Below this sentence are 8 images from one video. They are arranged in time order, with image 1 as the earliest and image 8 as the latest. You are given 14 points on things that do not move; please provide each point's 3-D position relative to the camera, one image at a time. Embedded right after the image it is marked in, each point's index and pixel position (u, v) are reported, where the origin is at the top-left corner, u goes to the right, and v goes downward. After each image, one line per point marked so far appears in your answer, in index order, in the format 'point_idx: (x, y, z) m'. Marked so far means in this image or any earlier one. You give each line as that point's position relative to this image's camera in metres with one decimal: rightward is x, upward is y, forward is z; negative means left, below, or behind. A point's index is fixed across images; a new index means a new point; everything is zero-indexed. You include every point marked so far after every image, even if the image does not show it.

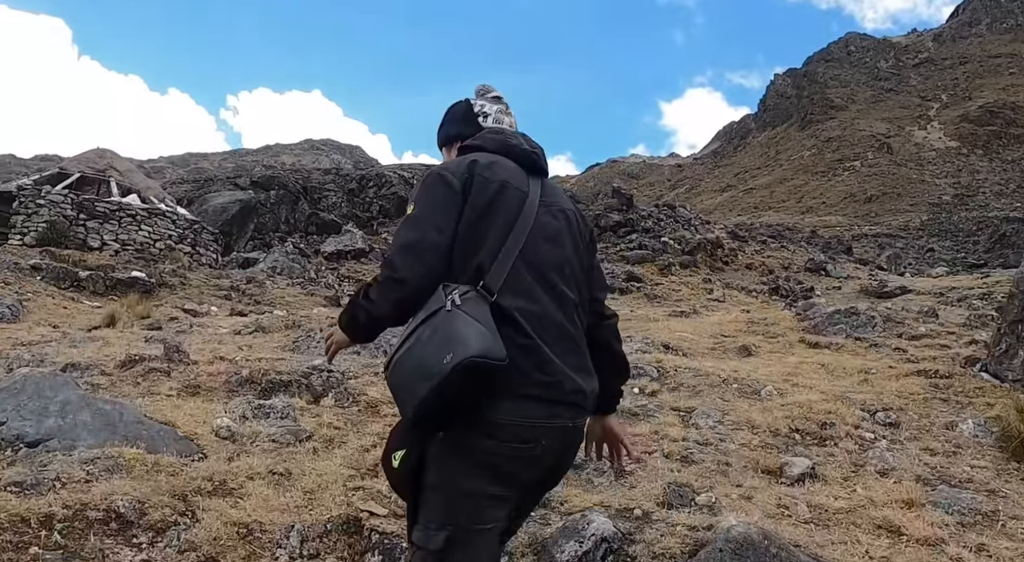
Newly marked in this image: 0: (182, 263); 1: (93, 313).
0: (-6.1, +0.3, +13.7) m
1: (-5.7, -0.4, +10.1) m
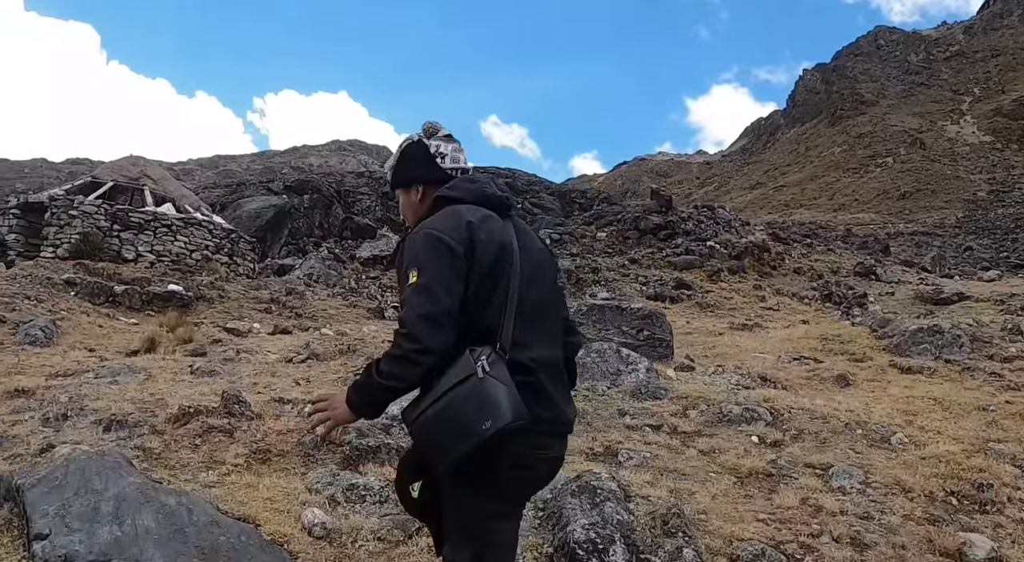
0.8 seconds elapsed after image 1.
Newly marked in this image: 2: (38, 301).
0: (-5.1, +0.1, +13.1) m
1: (-4.8, -0.6, +9.5) m
2: (-6.2, -0.3, +9.7) m
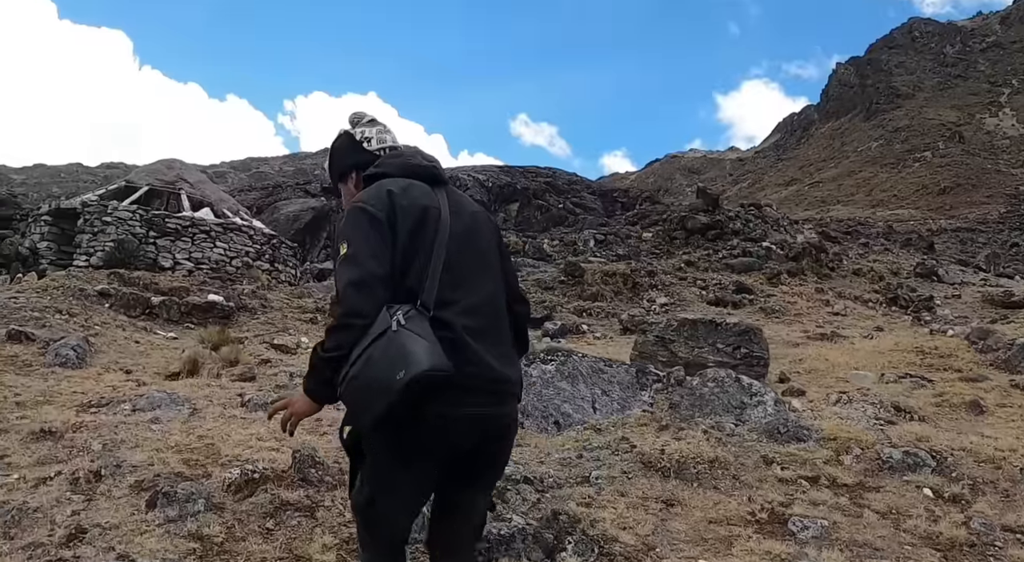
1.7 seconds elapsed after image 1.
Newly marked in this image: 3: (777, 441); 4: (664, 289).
0: (-4.1, 0.0, +12.3) m
1: (-3.9, -0.8, +8.6) m
2: (-5.3, -0.4, +8.9) m
3: (+1.9, -1.2, +5.4) m
4: (+3.9, -0.2, +18.4) m
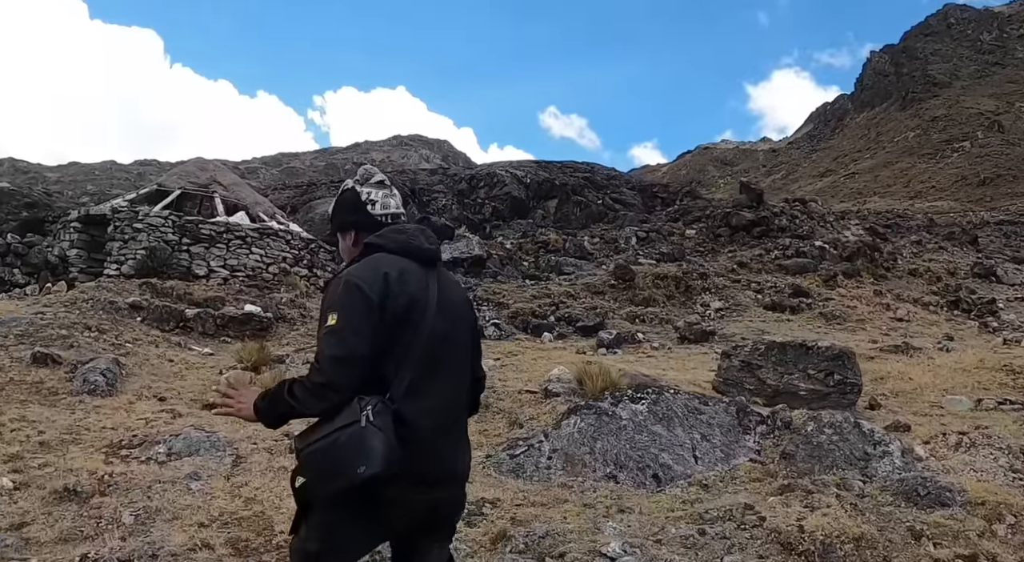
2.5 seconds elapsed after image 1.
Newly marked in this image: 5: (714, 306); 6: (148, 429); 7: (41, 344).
0: (-3.3, -0.1, +11.6) m
1: (-3.3, -0.9, +8.0) m
2: (-4.6, -0.6, +8.4) m
3: (+2.5, -1.3, +4.6) m
4: (+4.9, -0.3, +17.5) m
5: (+4.5, -0.6, +16.6) m
6: (-2.8, -1.1, +5.8) m
7: (-4.7, -0.7, +7.5) m
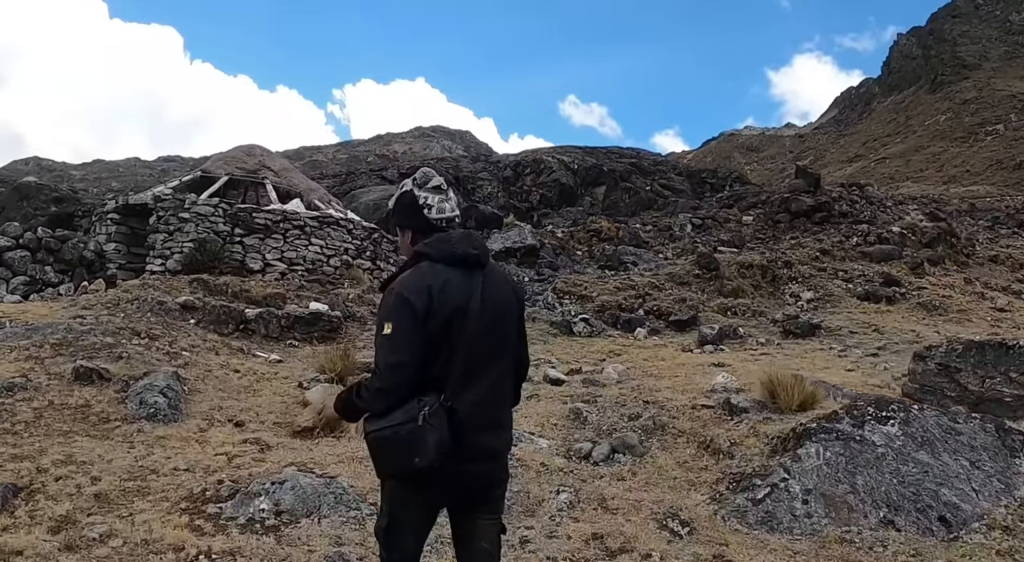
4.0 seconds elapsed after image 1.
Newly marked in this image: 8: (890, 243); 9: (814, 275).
0: (-2.0, -0.1, +10.2) m
1: (-2.0, -0.9, +6.6) m
2: (-3.4, -0.5, +7.0) m
3: (+3.7, -1.2, +3.1) m
4: (+6.3, 0.0, +15.9) m
5: (+5.9, -0.3, +15.0) m
6: (-1.6, -1.1, +4.3) m
7: (-3.5, -0.6, +6.1) m
8: (+10.1, +1.1, +19.9) m
9: (+6.7, +0.1, +16.4) m
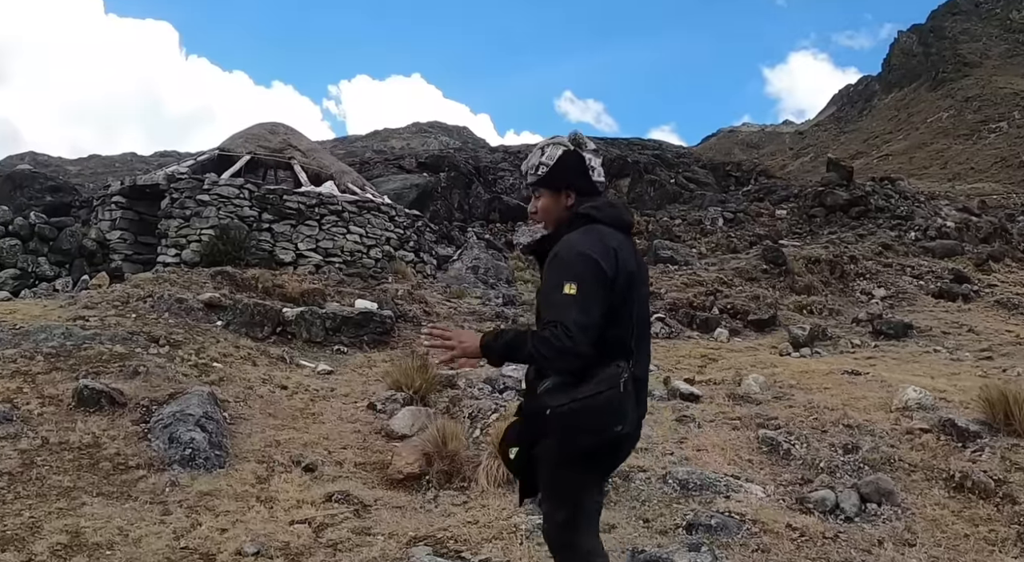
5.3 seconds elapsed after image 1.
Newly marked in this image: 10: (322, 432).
0: (-1.2, 0.0, +8.7) m
1: (-1.1, -0.8, +5.1) m
2: (-2.5, -0.5, +5.5) m
3: (+4.6, -1.2, +1.6) m
4: (+7.1, +0.1, +14.5) m
5: (+6.7, -0.3, +13.6) m
6: (-0.7, -1.0, +2.8) m
7: (-2.6, -0.6, +4.6) m
8: (+10.8, +1.2, +18.6) m
9: (+7.4, +0.2, +15.0) m
10: (-1.1, -0.9, +4.3) m
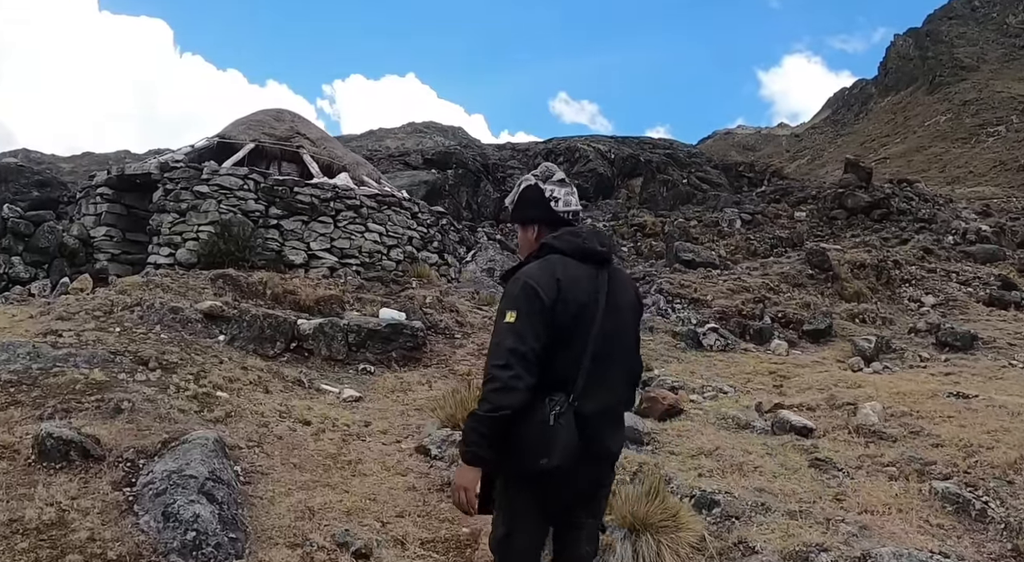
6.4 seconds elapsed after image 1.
0: (-0.7, 0.0, +7.7) m
1: (-0.7, -0.9, +4.0) m
2: (-2.0, -0.5, +4.4) m
3: (+5.1, -1.2, +0.6) m
4: (+7.4, 0.0, +13.5) m
5: (+7.1, -0.4, +12.6) m
6: (-0.2, -1.1, +1.8) m
7: (-2.2, -0.6, +3.6) m
8: (+11.2, +1.0, +17.6) m
9: (+7.8, +0.1, +14.0) m
10: (-0.6, -0.9, +3.3) m
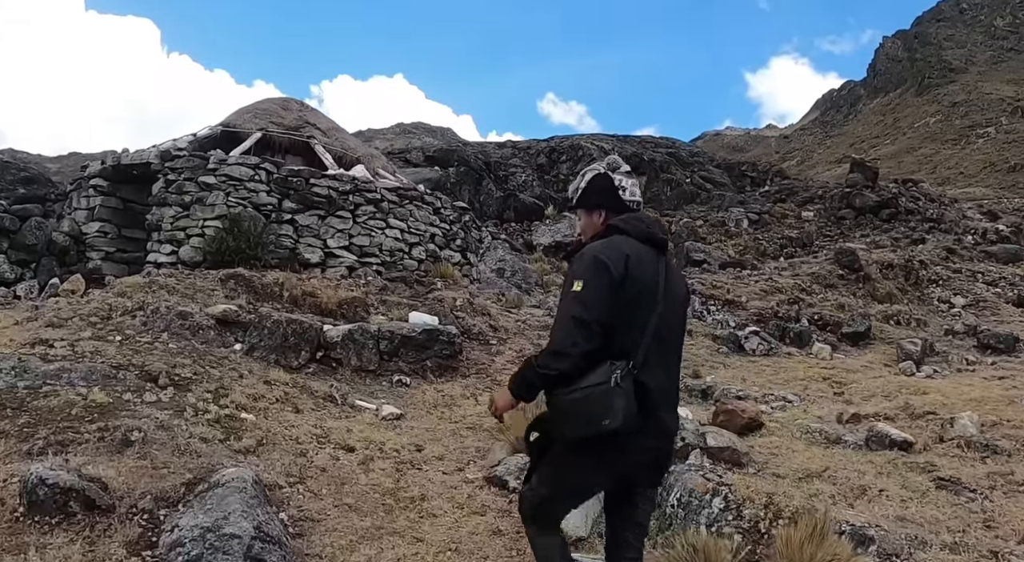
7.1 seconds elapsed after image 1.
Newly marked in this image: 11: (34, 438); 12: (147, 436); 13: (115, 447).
0: (-0.4, 0.0, +7.0) m
1: (-0.3, -0.9, +3.4) m
2: (-1.6, -0.5, +3.7) m
3: (+5.5, -1.2, +0.1) m
4: (+7.7, 0.0, +13.0) m
5: (+7.3, -0.4, +12.1) m
6: (+0.2, -1.1, +1.1) m
7: (-1.8, -0.6, +2.9) m
8: (+11.3, +1.0, +17.2) m
9: (+8.0, +0.1, +13.5) m
10: (-0.2, -0.9, +2.6) m
11: (-1.9, -0.6, +2.9) m
12: (-1.5, -0.6, +3.0) m
13: (-1.5, -0.6, +2.9) m
